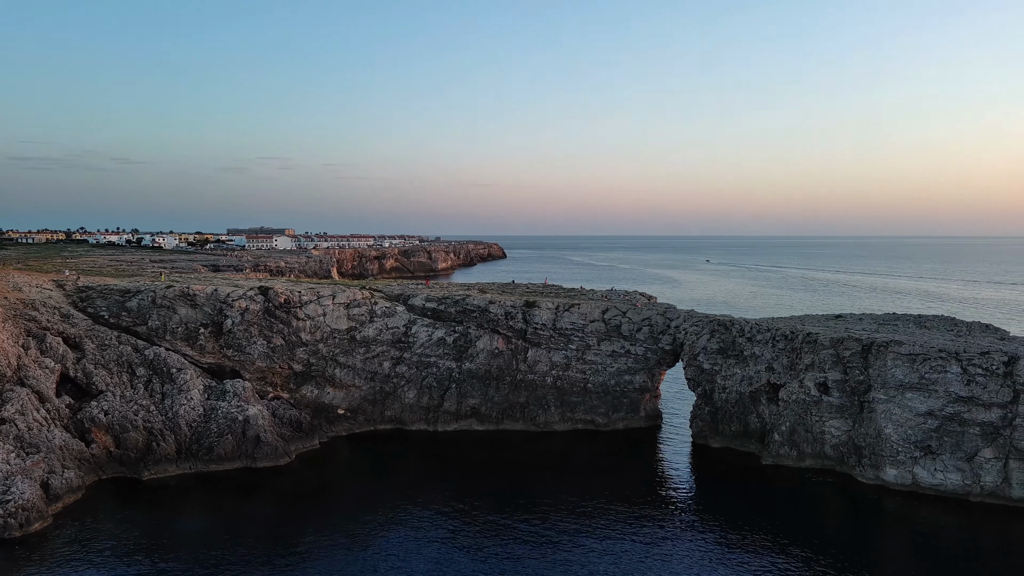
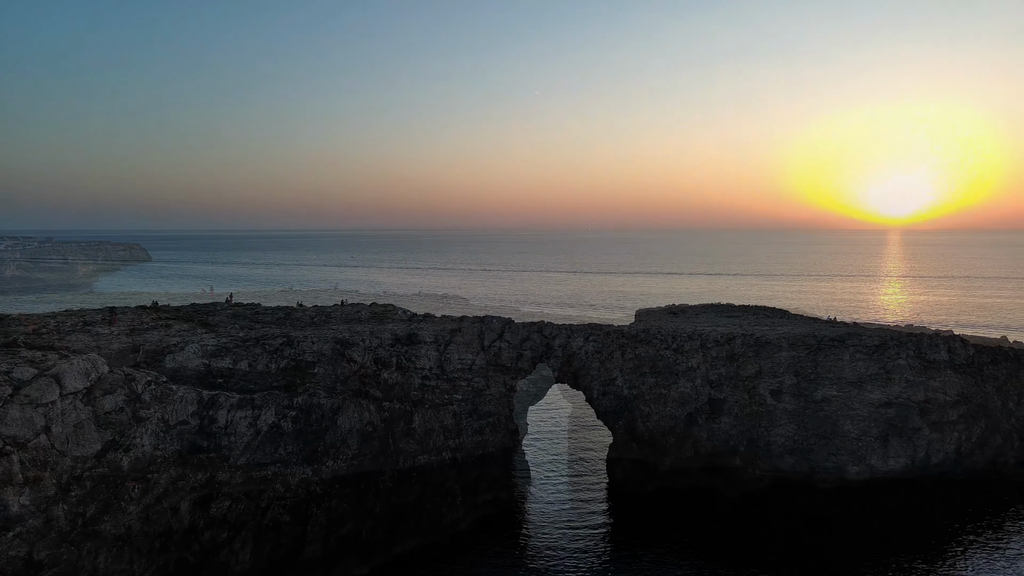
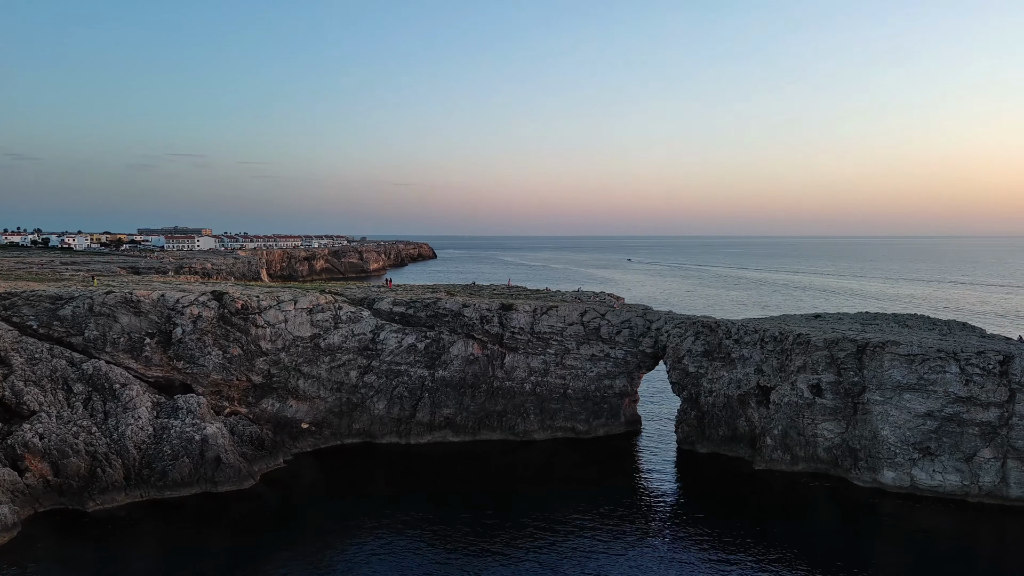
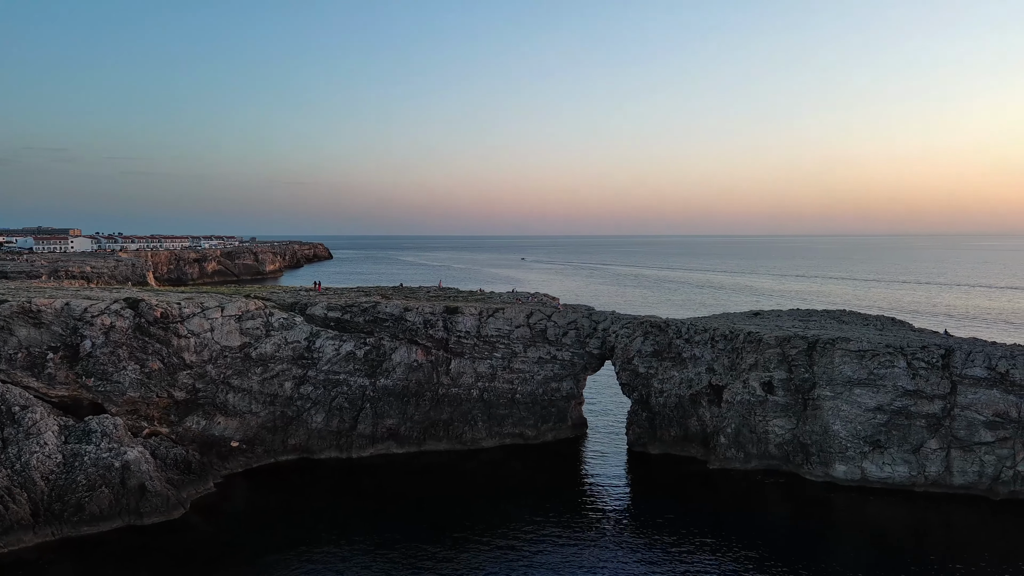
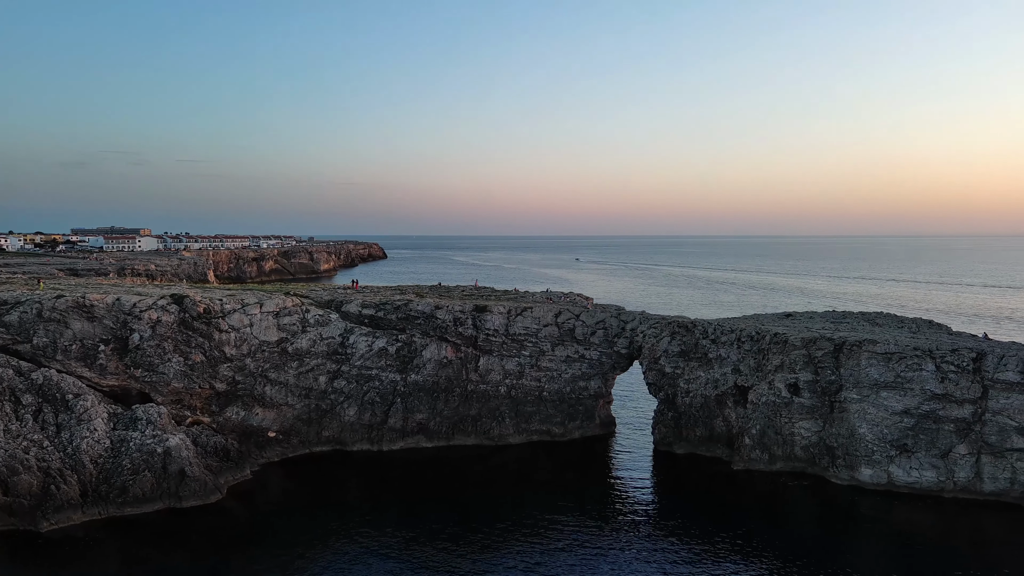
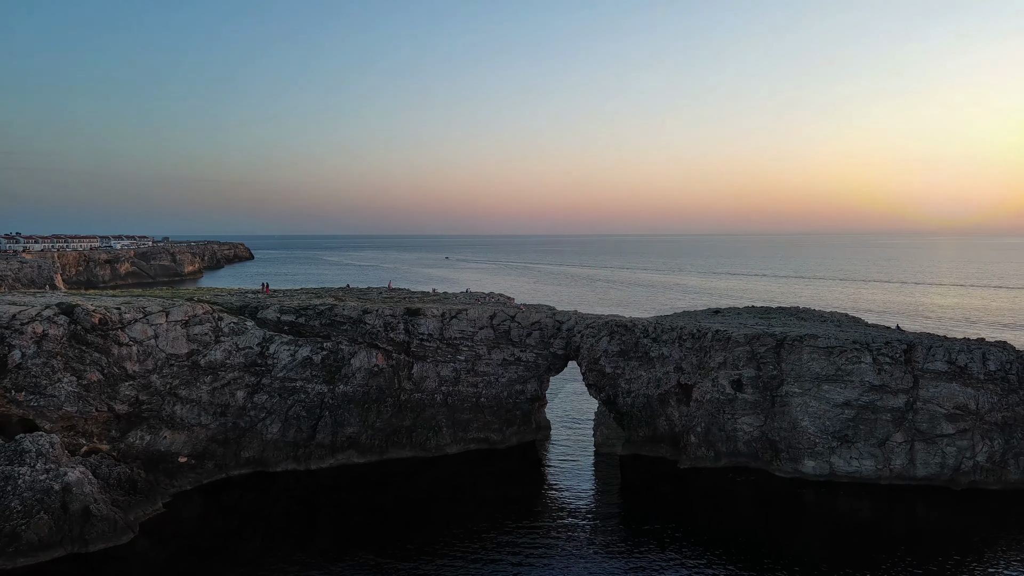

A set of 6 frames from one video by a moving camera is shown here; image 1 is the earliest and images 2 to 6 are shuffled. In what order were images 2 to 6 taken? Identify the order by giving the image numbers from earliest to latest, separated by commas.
3, 5, 4, 6, 2
